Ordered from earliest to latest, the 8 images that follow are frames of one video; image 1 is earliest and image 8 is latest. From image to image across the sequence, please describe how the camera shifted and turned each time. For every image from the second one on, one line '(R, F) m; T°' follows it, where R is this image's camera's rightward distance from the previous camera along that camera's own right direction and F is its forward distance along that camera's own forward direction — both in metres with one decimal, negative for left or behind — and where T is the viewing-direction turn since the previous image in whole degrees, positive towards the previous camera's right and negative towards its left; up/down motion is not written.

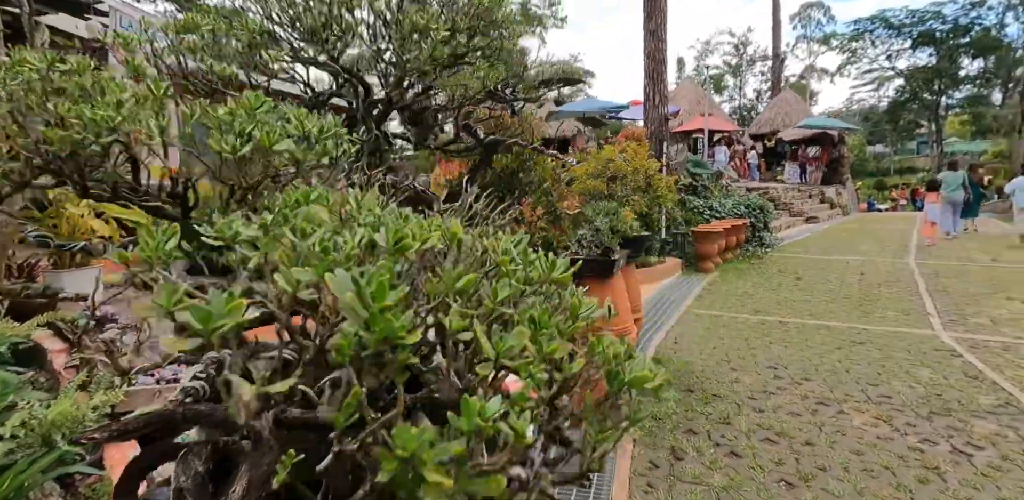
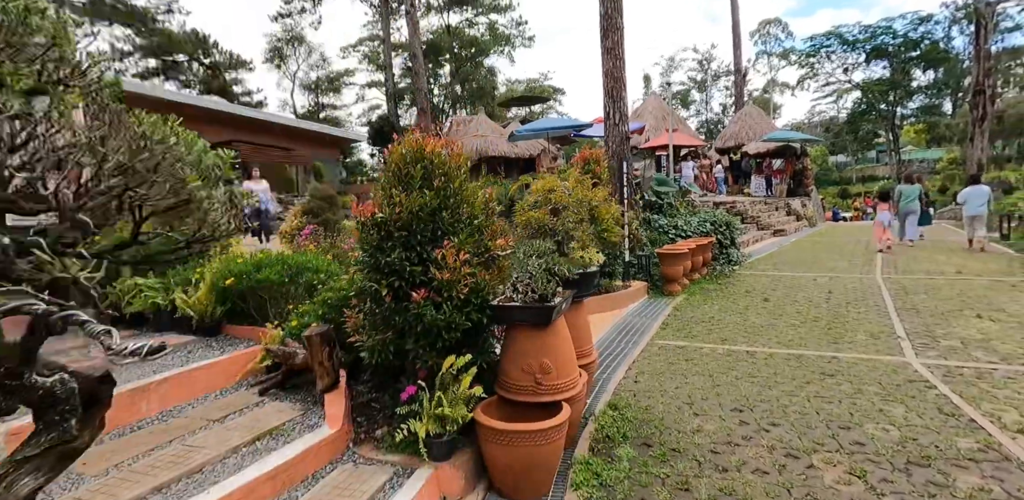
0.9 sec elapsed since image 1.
(+0.3, +0.3) m; +3°
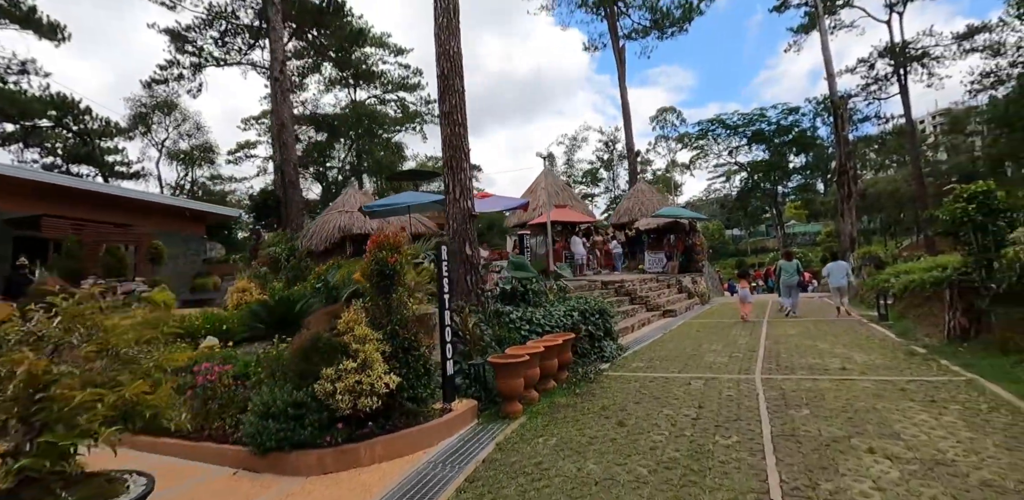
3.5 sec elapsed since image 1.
(+1.4, +1.5) m; +9°
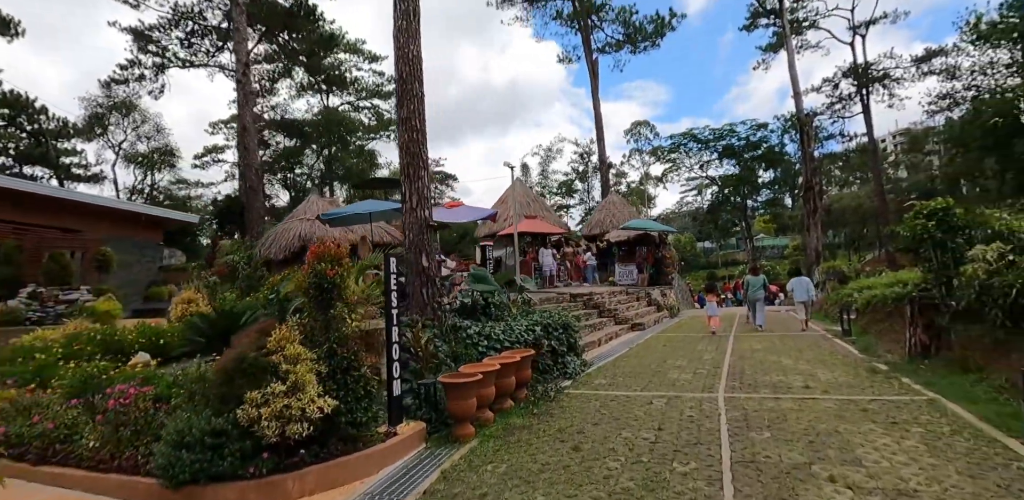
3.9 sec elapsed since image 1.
(+0.2, +0.3) m; +3°
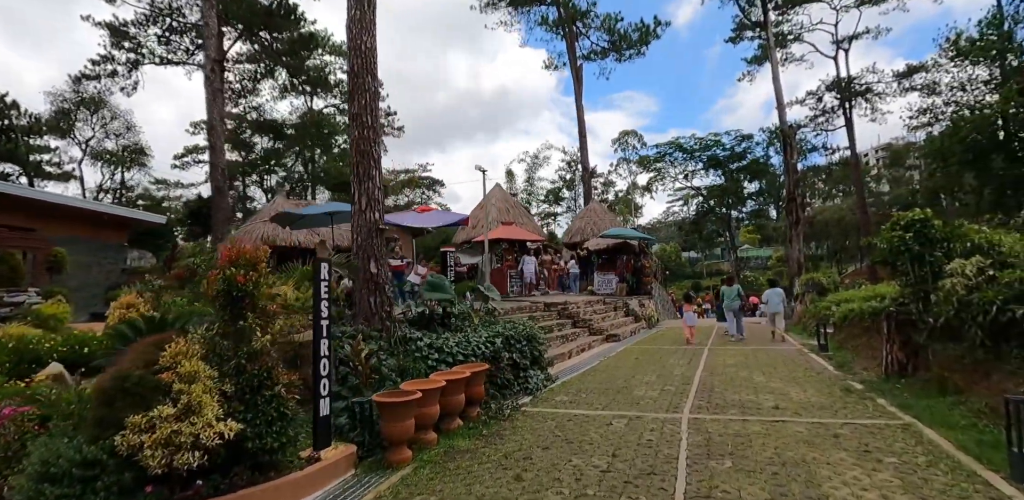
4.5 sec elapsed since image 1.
(+0.4, +0.4) m; +1°
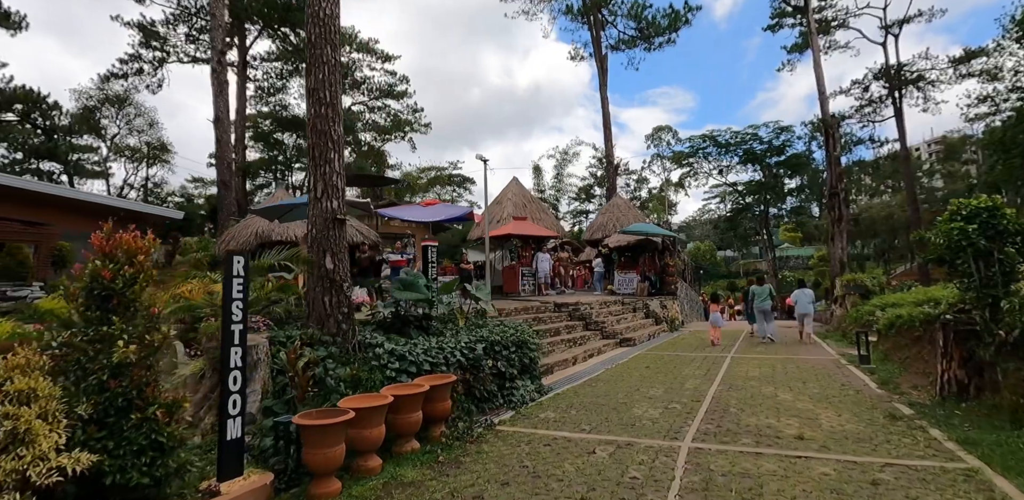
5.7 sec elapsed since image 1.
(+0.6, +0.9) m; -4°
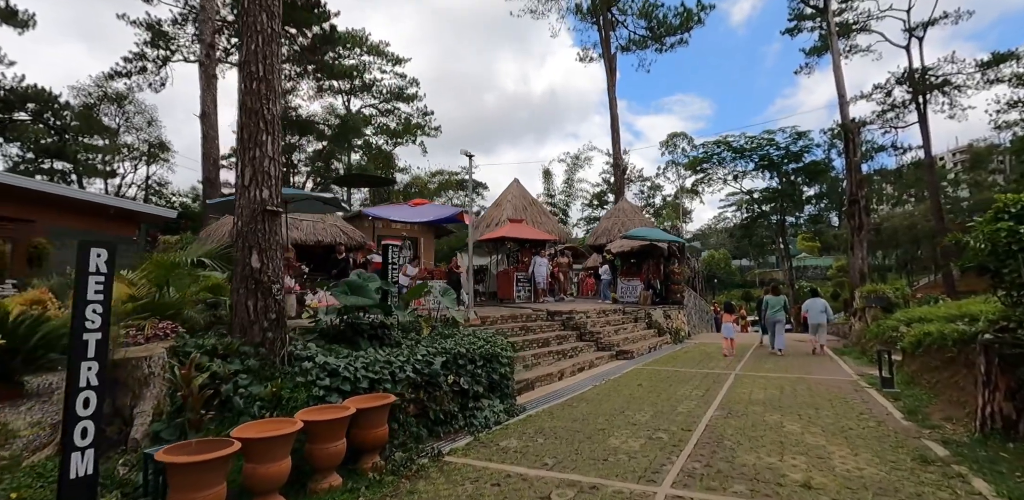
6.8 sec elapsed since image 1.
(+0.5, +0.8) m; -2°
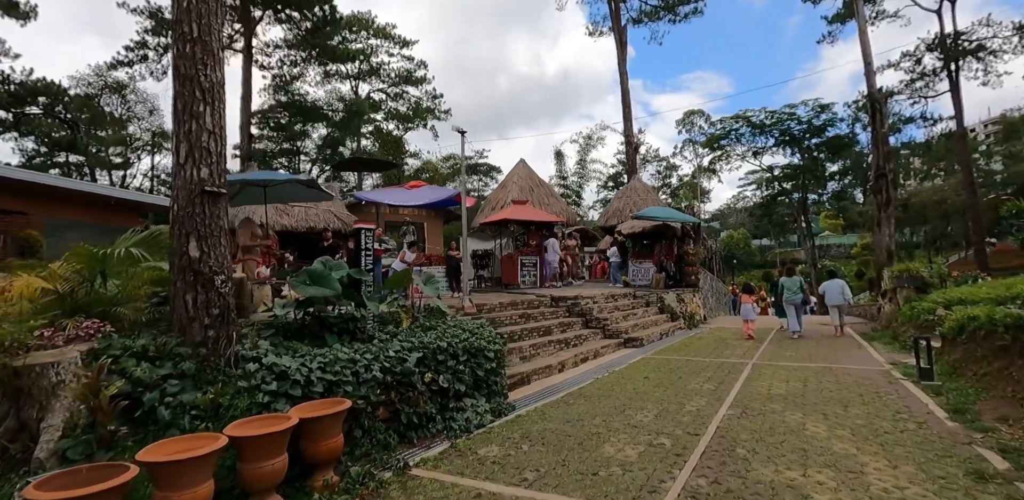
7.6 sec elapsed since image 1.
(+0.3, +0.6) m; -2°
